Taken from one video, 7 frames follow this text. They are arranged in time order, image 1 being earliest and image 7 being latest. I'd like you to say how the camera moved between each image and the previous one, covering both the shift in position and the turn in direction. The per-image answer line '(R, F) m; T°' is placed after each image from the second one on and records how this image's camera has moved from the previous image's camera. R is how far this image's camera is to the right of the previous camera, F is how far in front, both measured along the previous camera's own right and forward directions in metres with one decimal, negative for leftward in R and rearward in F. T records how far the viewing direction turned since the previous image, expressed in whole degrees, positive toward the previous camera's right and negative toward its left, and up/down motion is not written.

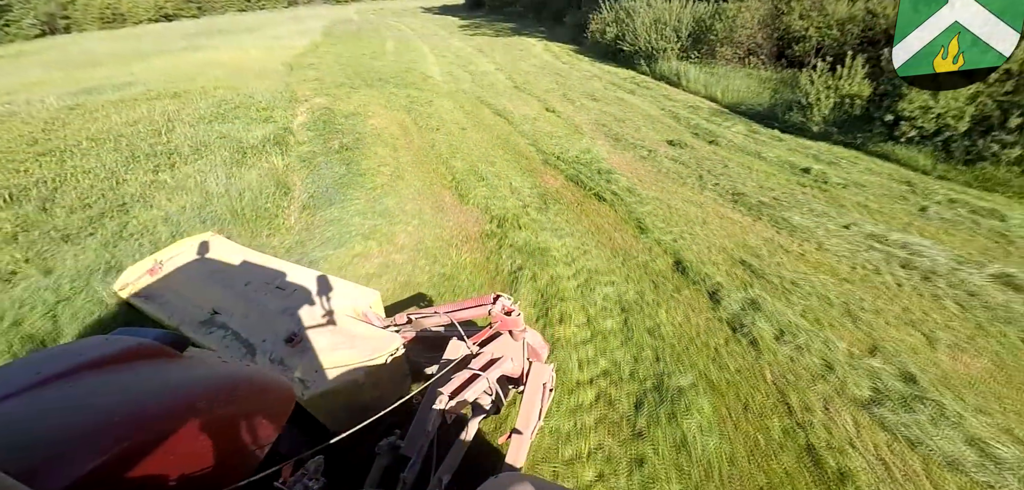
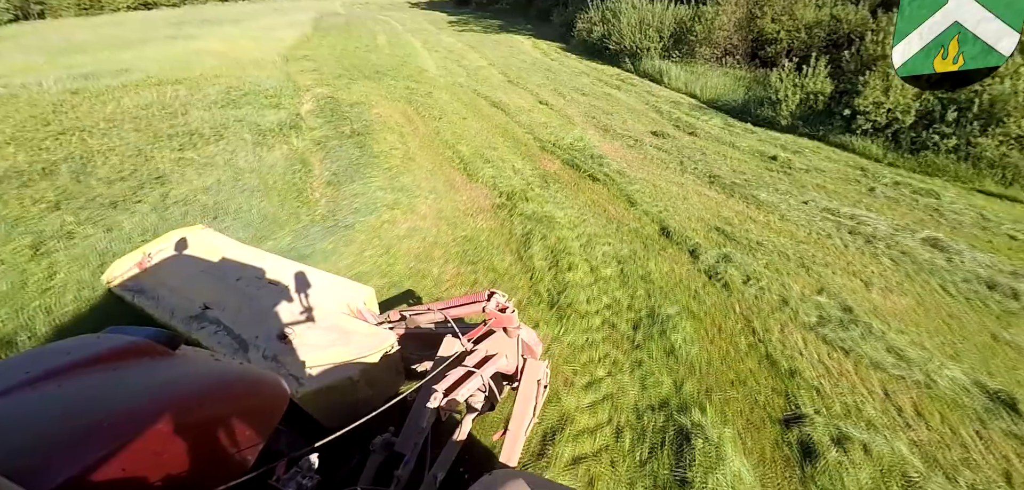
(-0.4, -0.8) m; +2°
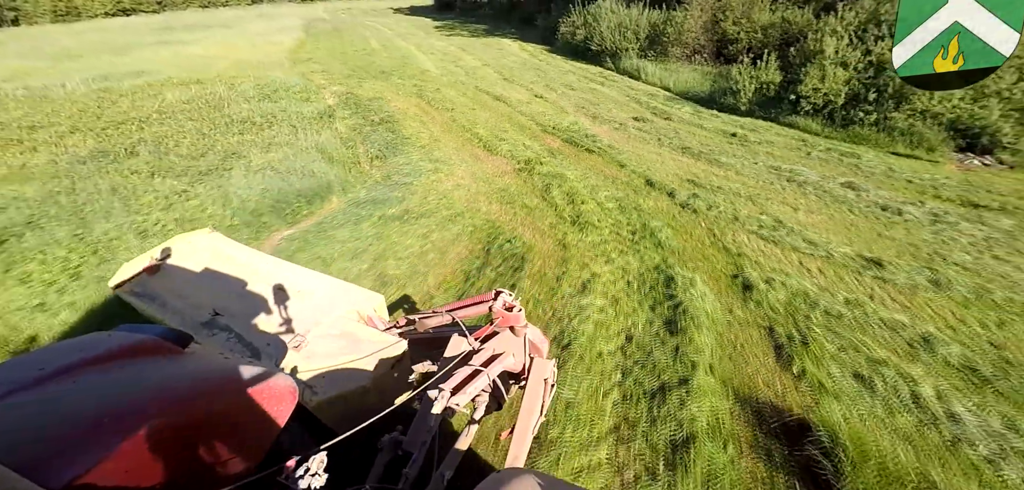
(-0.7, -1.8) m; +2°
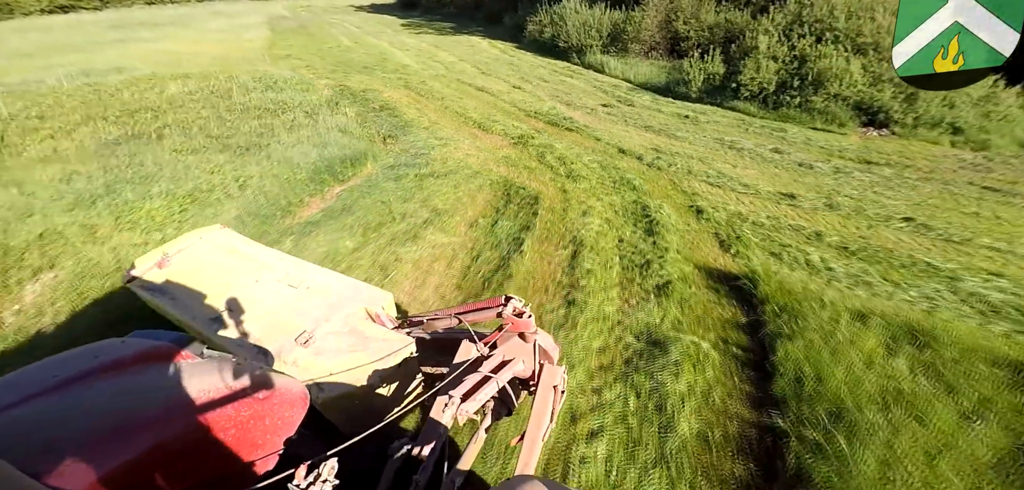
(-0.8, -1.7) m; +5°
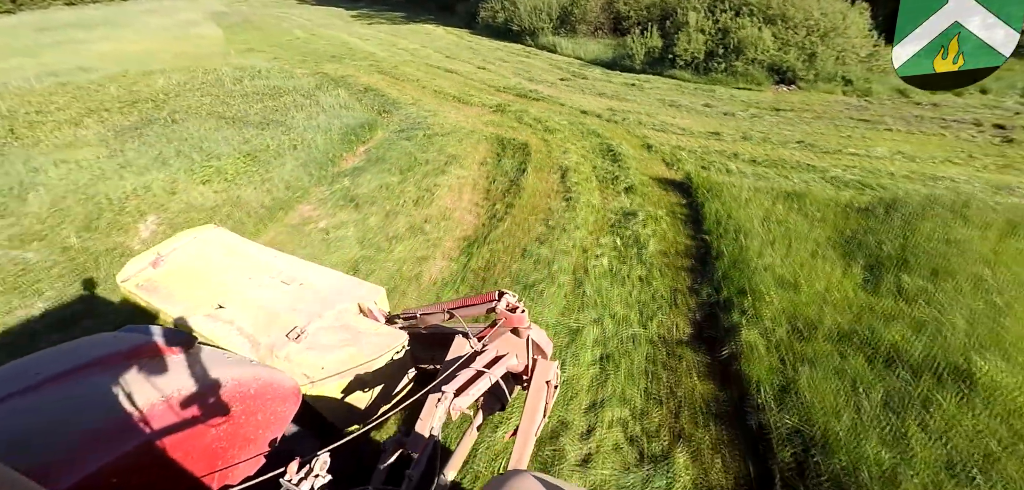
(-0.9, -1.9) m; +5°
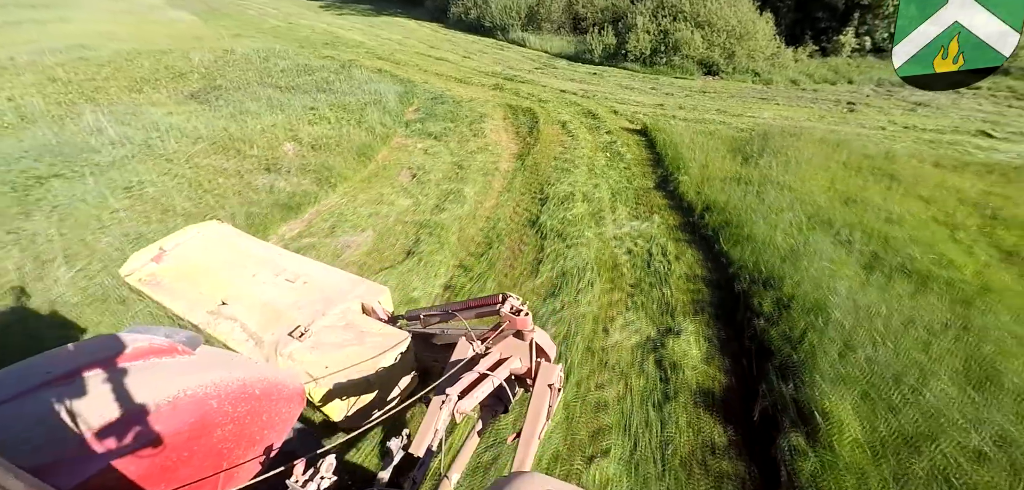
(-1.7, -3.4) m; +6°
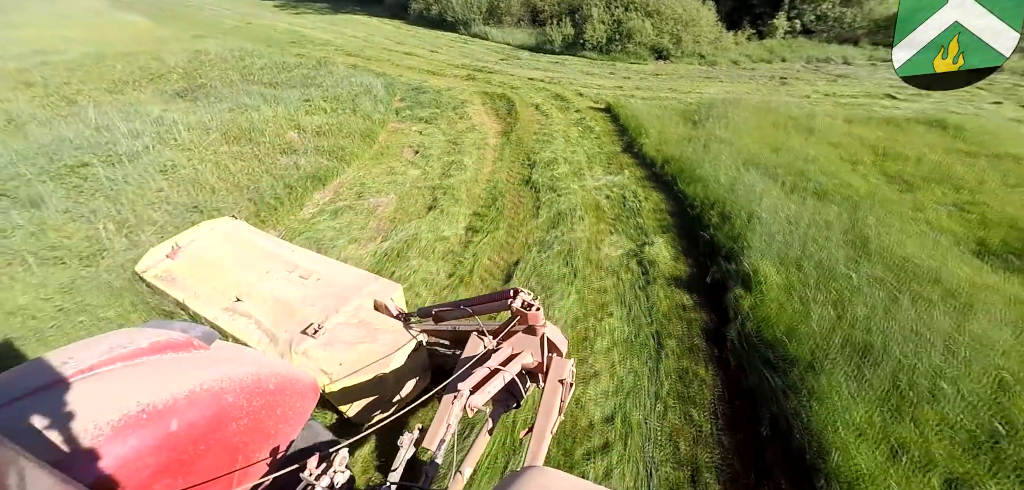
(-0.6, -1.3) m; +4°
